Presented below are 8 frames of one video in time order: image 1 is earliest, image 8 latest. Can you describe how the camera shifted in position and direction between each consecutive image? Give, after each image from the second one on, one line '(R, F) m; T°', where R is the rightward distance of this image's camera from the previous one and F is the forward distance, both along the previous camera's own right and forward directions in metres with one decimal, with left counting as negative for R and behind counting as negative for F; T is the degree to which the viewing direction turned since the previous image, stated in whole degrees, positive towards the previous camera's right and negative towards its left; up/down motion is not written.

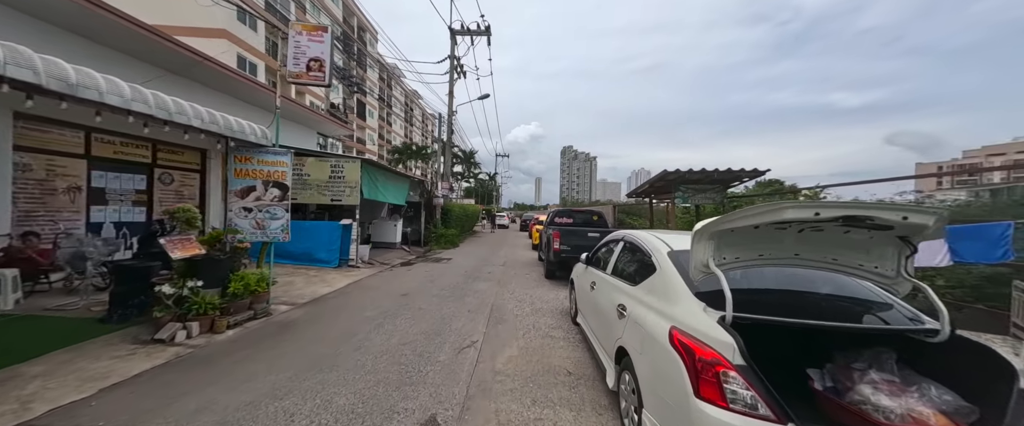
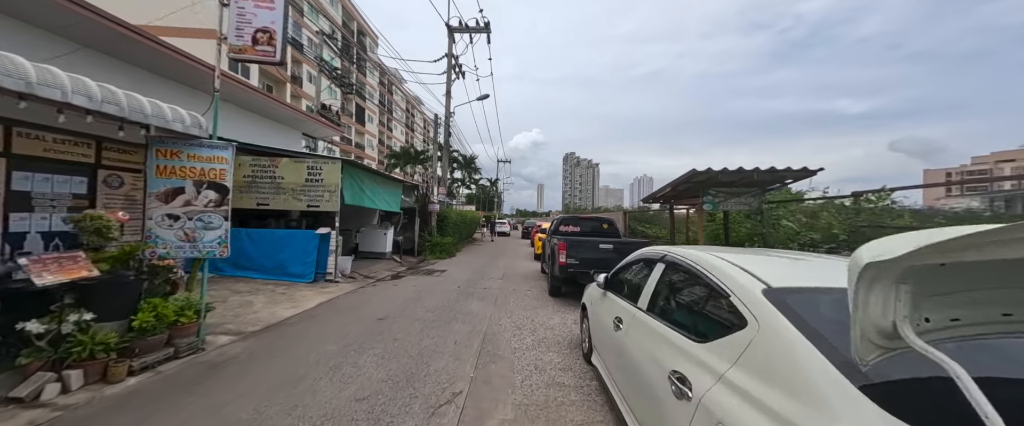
(+0.1, +1.2) m; 0°
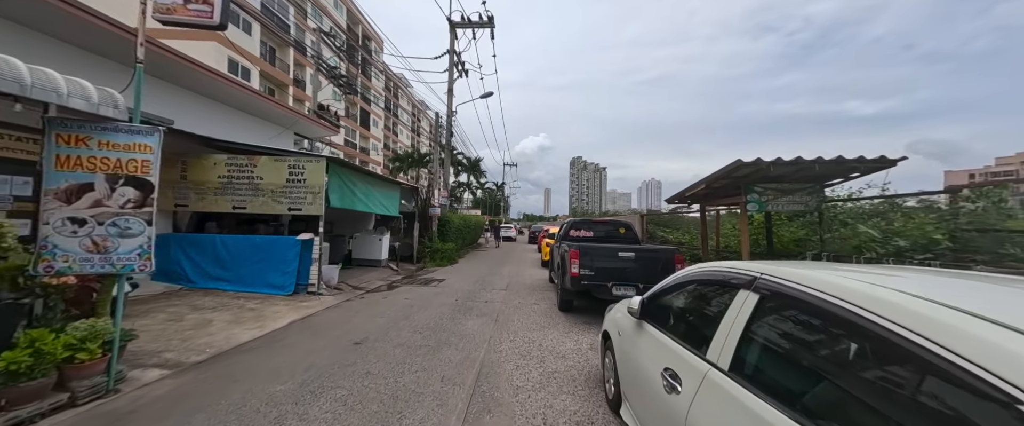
(+0.1, +1.1) m; -1°
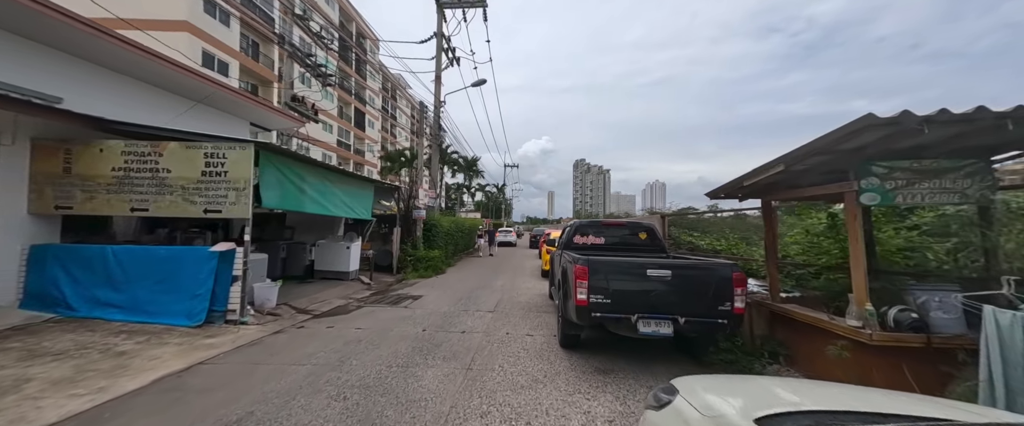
(+0.4, +2.1) m; -1°
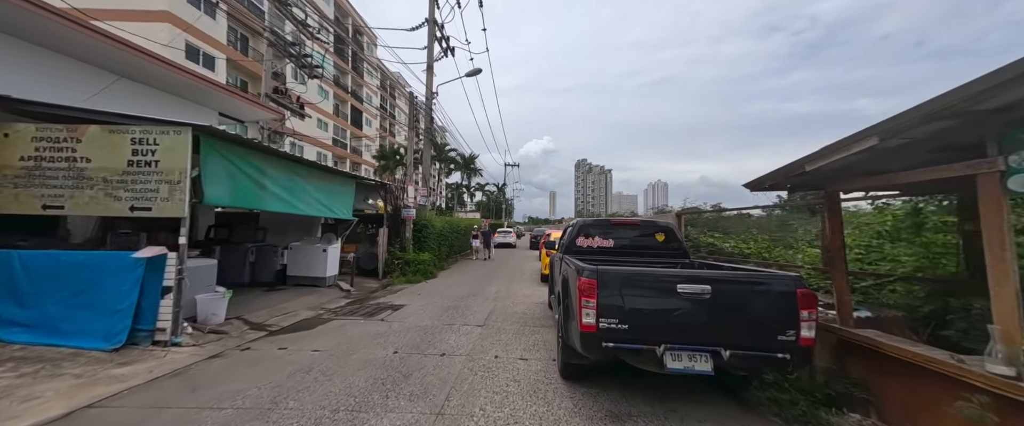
(+0.2, +1.1) m; 0°
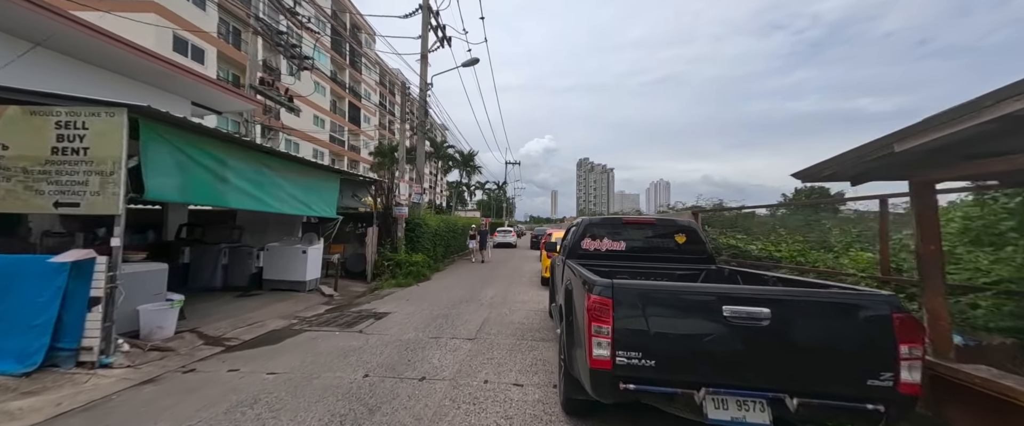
(+0.1, +0.9) m; 0°
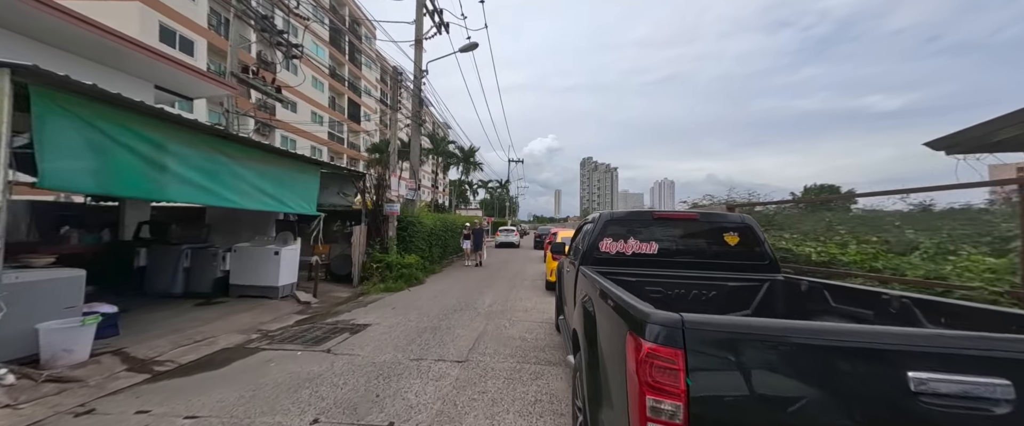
(+0.1, +1.1) m; -1°
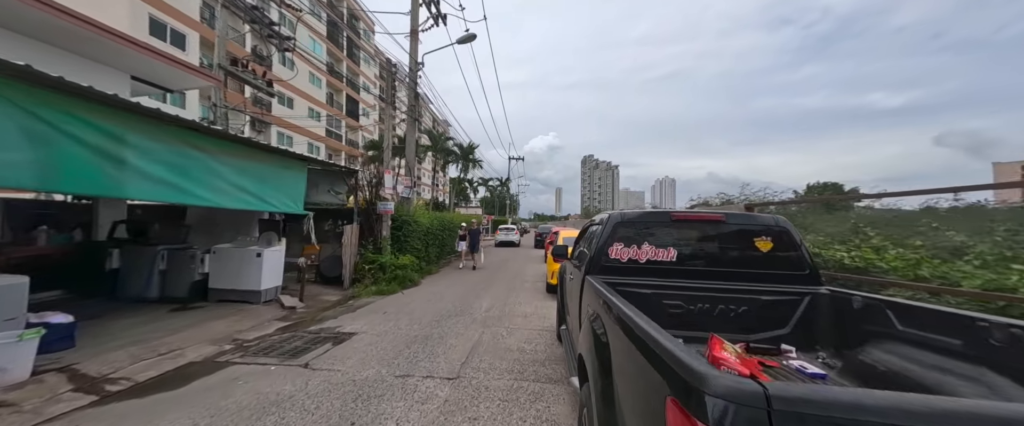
(+0.1, +0.5) m; 0°
